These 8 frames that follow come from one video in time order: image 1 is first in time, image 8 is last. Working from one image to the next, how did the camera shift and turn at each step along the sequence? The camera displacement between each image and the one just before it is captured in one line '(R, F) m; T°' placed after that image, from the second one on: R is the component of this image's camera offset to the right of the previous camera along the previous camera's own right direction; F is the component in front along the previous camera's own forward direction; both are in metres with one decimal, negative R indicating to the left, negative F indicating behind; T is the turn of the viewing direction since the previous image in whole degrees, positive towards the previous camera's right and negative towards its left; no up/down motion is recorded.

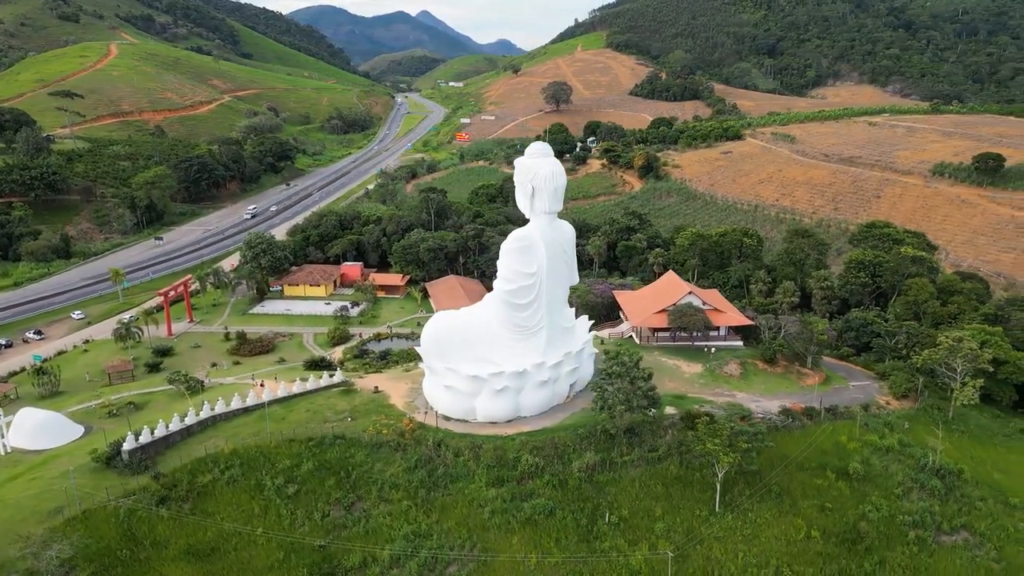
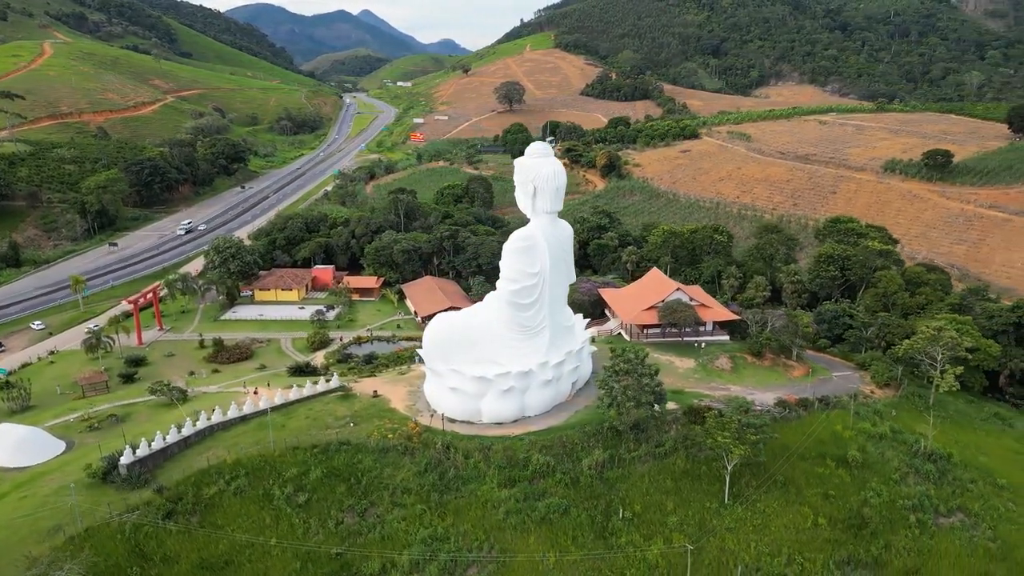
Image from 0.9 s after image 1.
(-1.0, +0.1) m; +3°
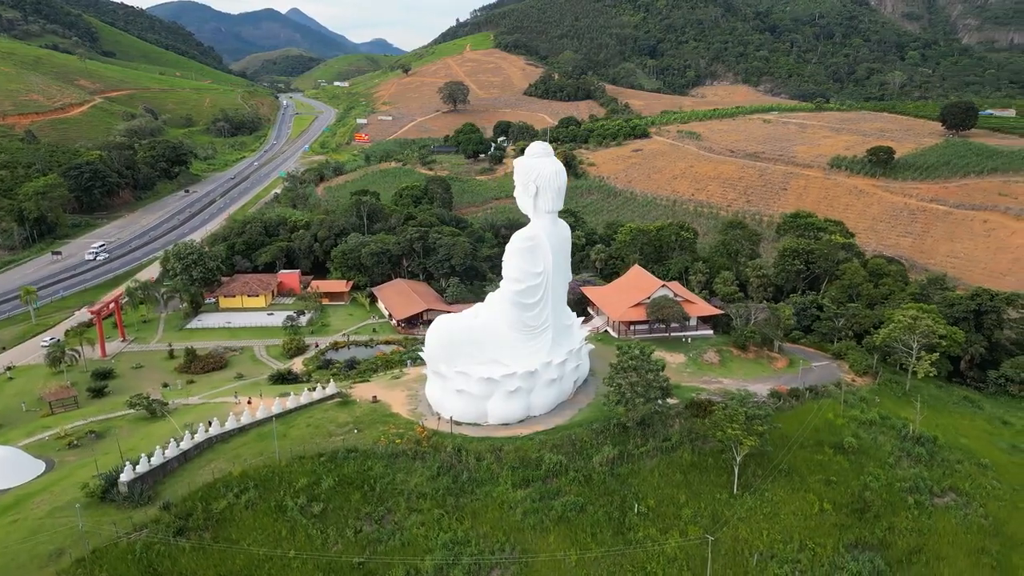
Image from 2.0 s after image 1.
(-1.2, +0.1) m; +4°
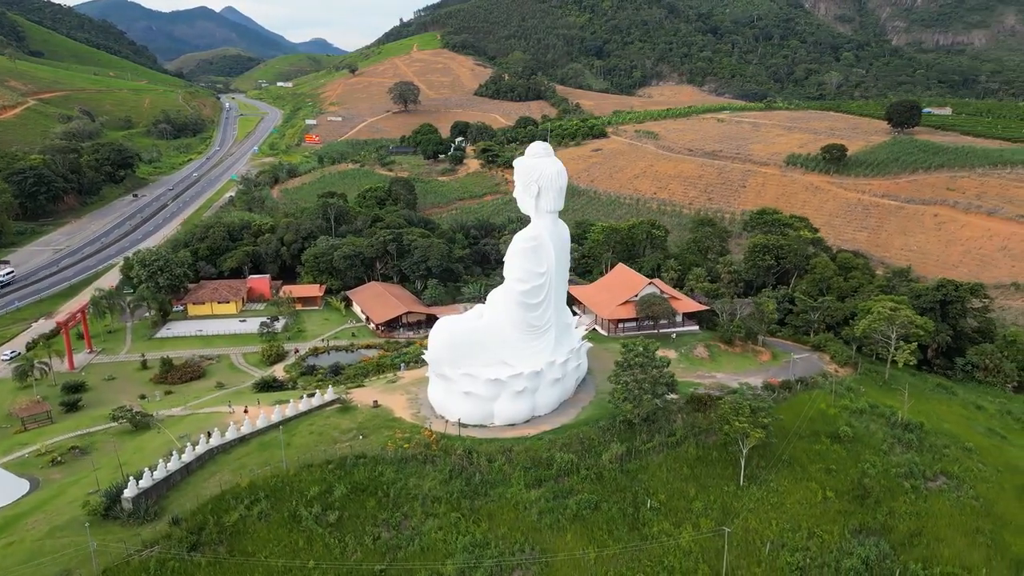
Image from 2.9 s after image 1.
(-1.0, +0.1) m; +4°
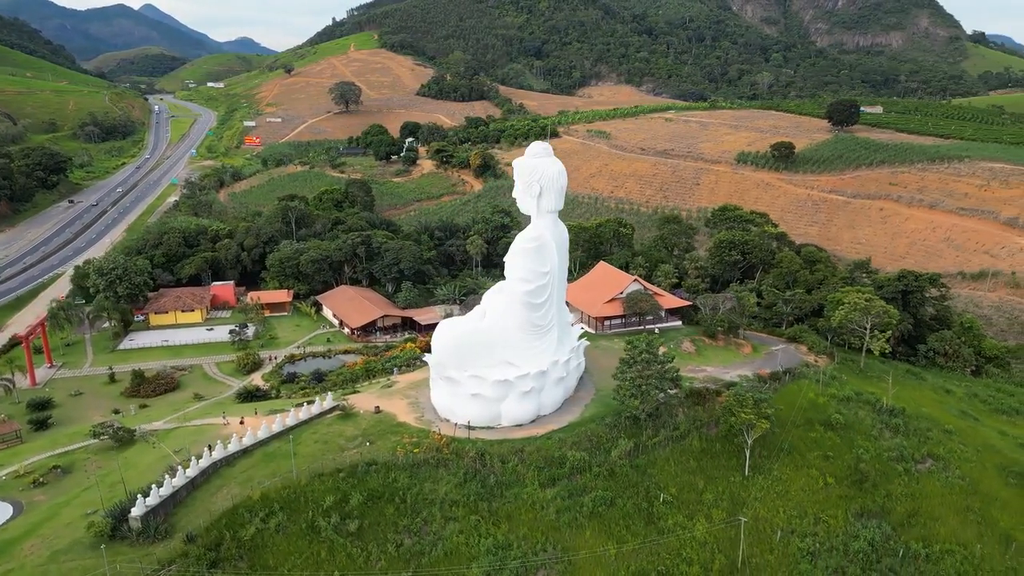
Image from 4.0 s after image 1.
(-1.2, 0.0) m; +4°
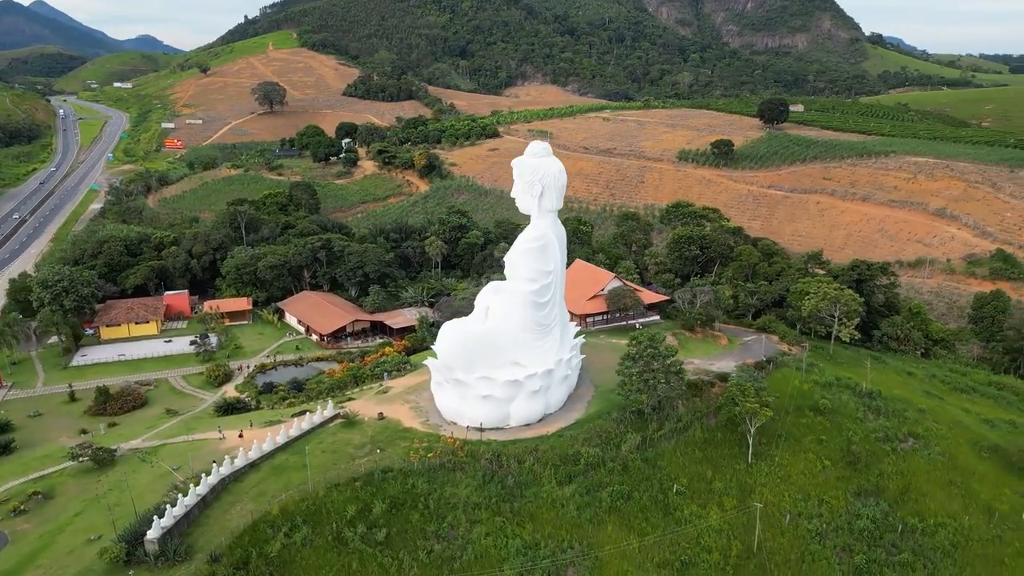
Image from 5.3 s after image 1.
(-1.5, 0.0) m; +5°
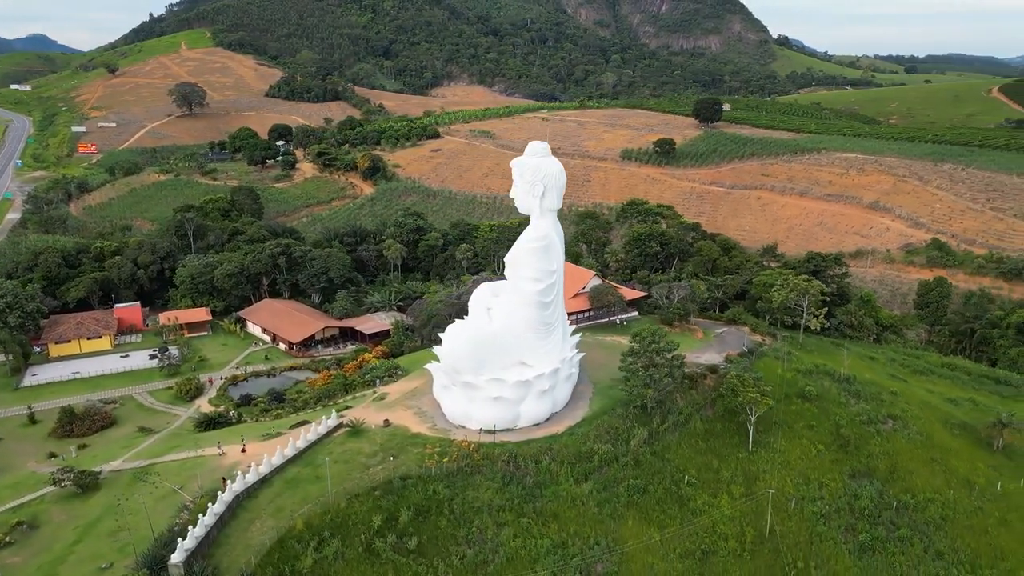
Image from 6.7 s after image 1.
(-1.5, 0.0) m; +5°
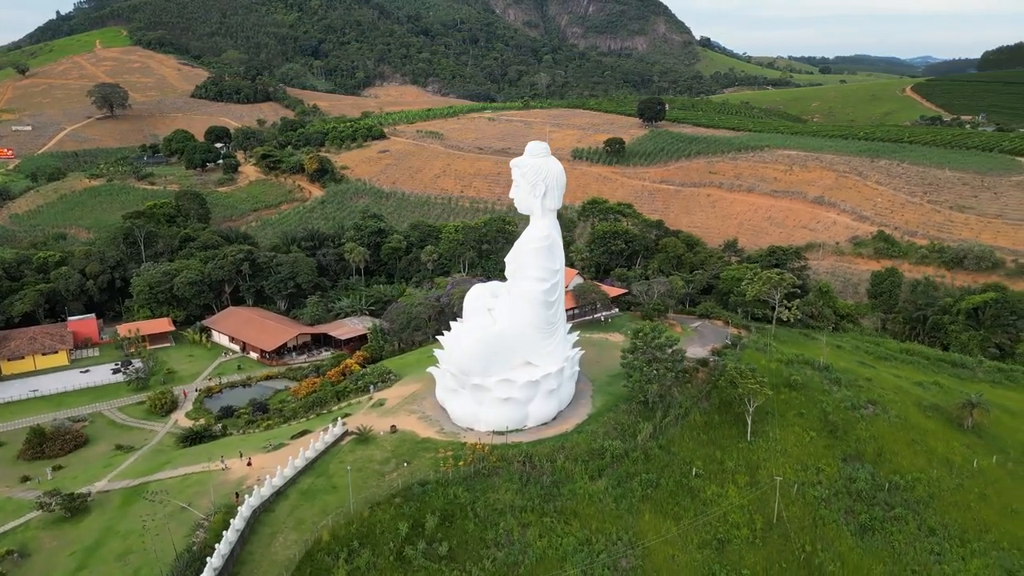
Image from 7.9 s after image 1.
(-1.3, 0.0) m; +5°
